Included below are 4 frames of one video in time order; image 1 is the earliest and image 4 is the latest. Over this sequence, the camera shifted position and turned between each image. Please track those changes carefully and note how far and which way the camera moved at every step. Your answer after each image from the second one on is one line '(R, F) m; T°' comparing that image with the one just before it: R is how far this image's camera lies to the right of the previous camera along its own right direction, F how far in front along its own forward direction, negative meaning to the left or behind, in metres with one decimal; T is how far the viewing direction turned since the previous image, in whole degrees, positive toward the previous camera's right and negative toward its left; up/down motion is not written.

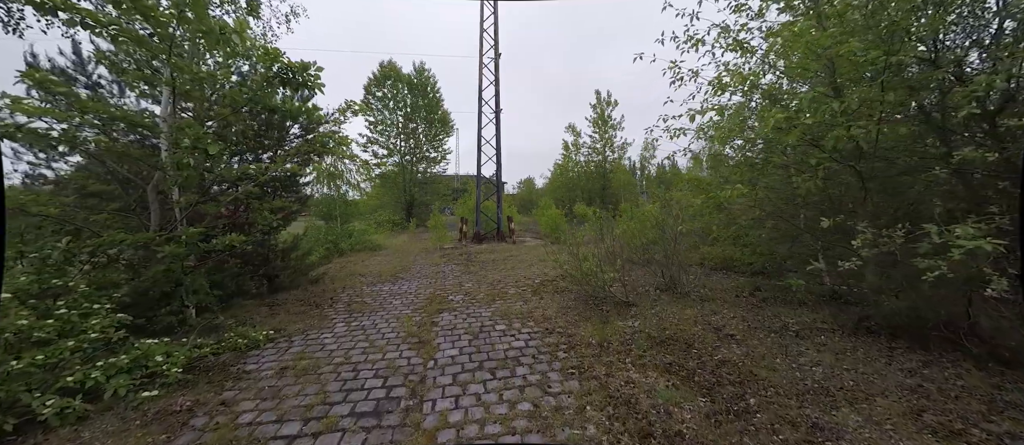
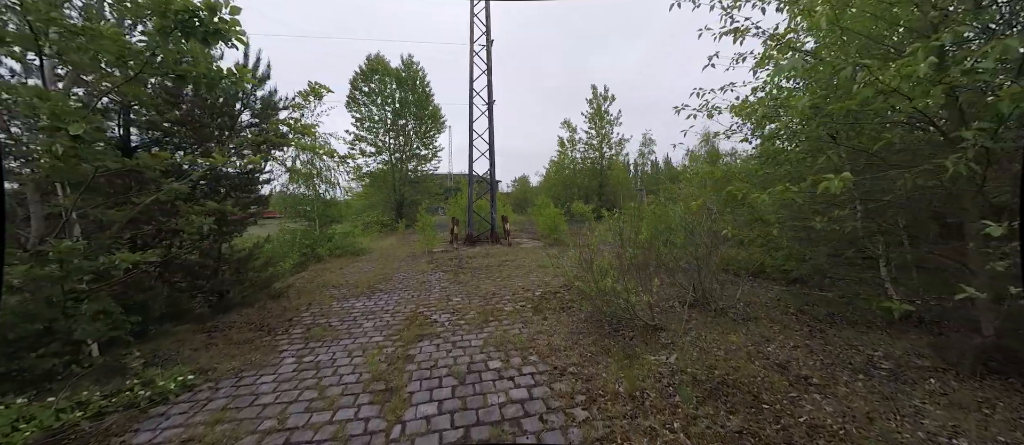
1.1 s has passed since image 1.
(0.0, +1.0) m; +1°
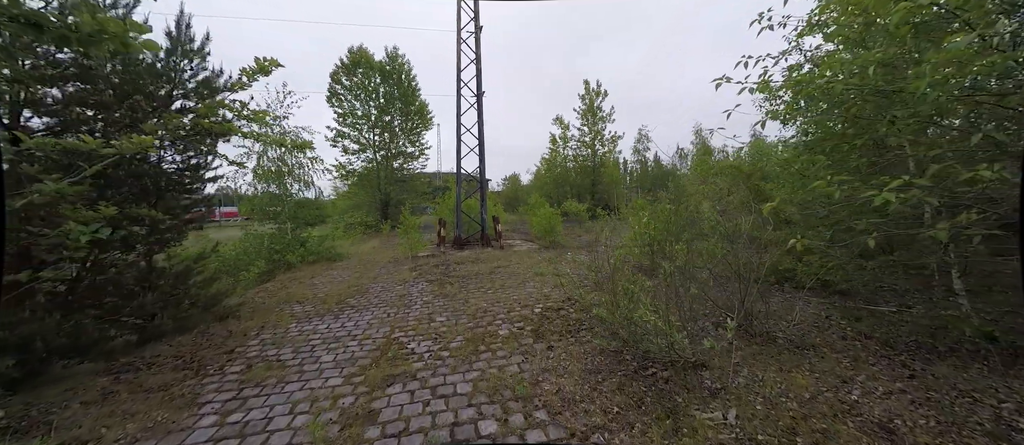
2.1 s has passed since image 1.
(-0.1, +0.9) m; +2°
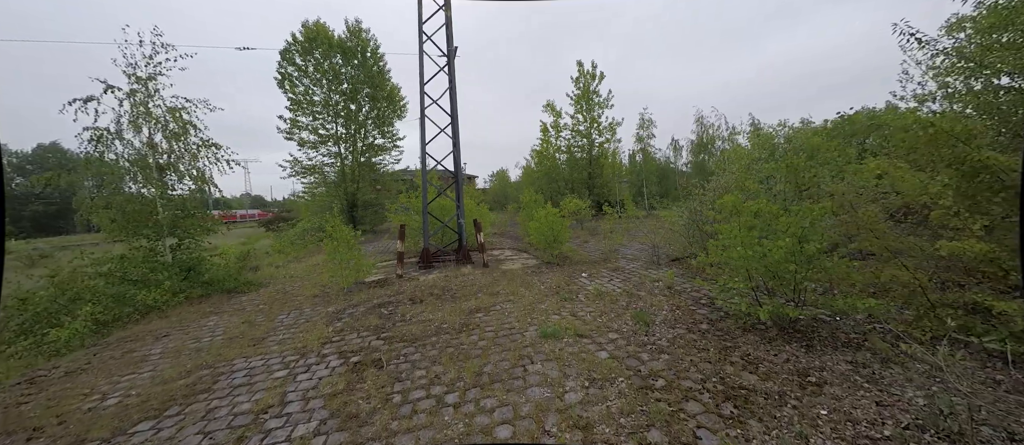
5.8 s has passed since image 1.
(0.0, +3.0) m; +2°
